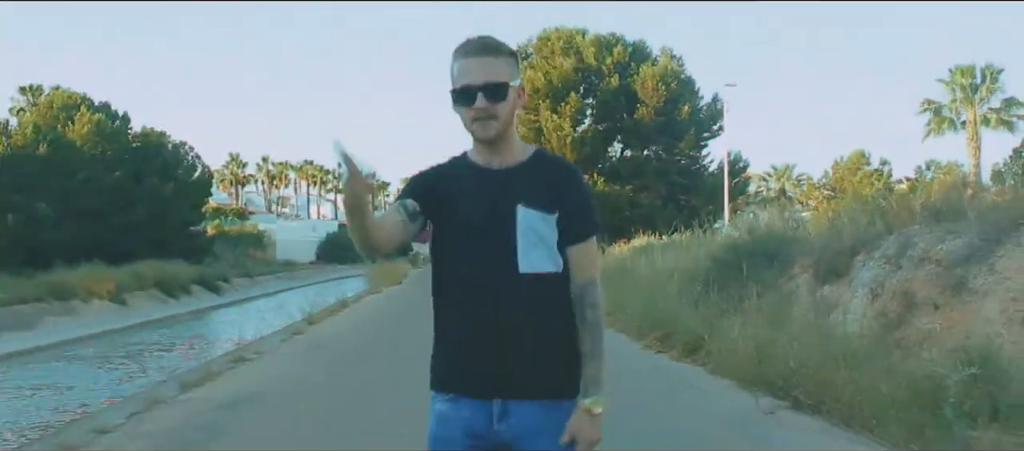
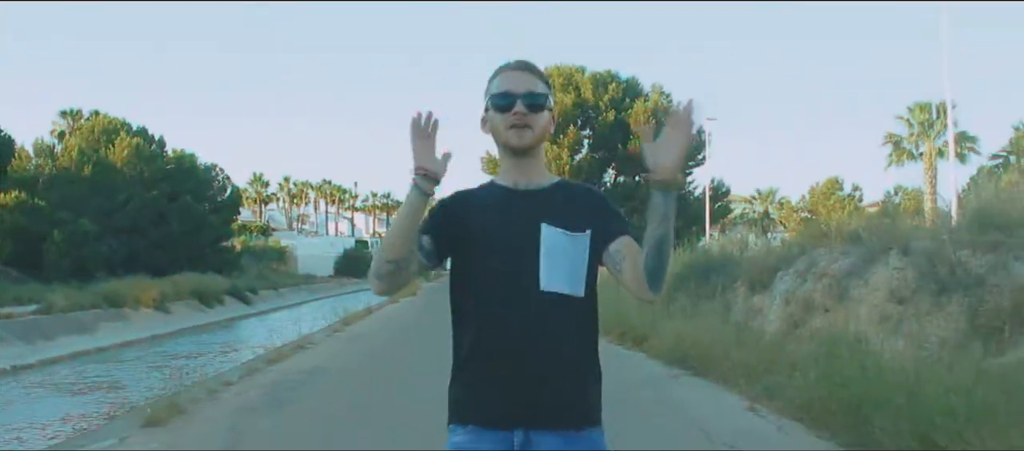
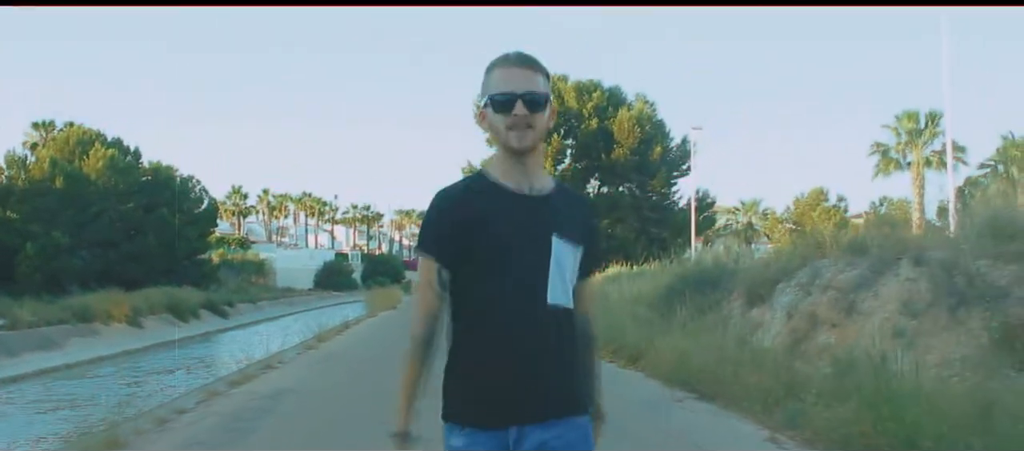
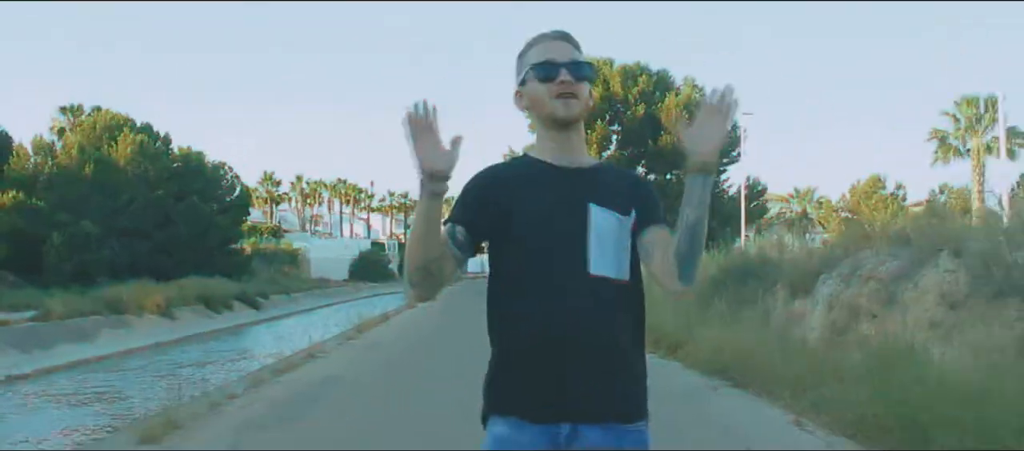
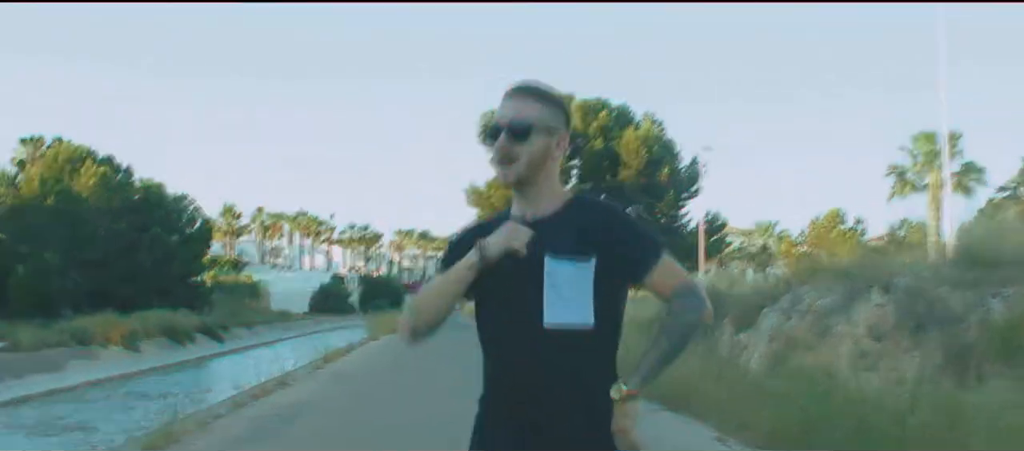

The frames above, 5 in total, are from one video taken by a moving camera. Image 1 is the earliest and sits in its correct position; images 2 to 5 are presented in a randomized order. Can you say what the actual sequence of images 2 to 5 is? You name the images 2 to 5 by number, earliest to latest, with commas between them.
3, 4, 2, 5
